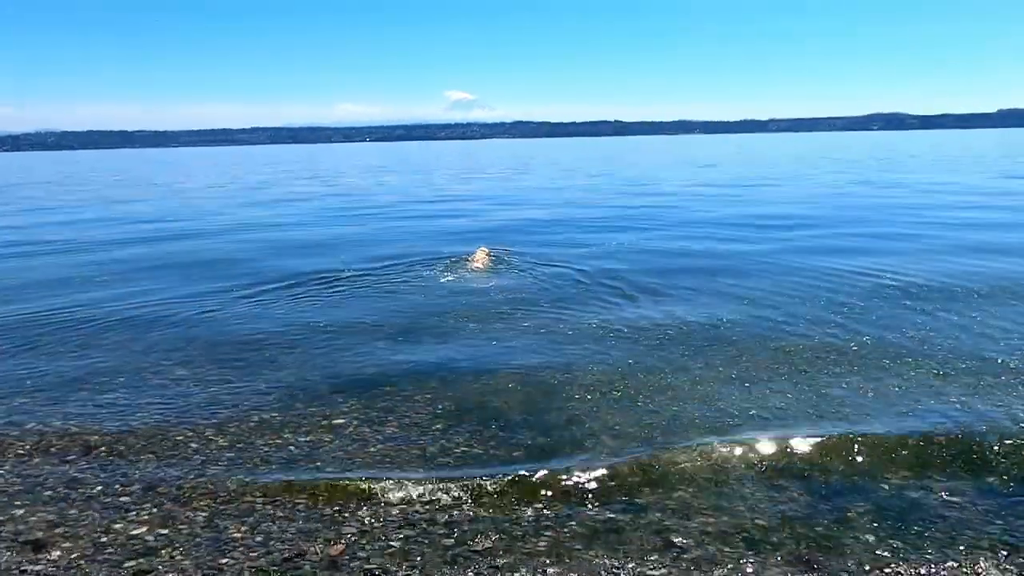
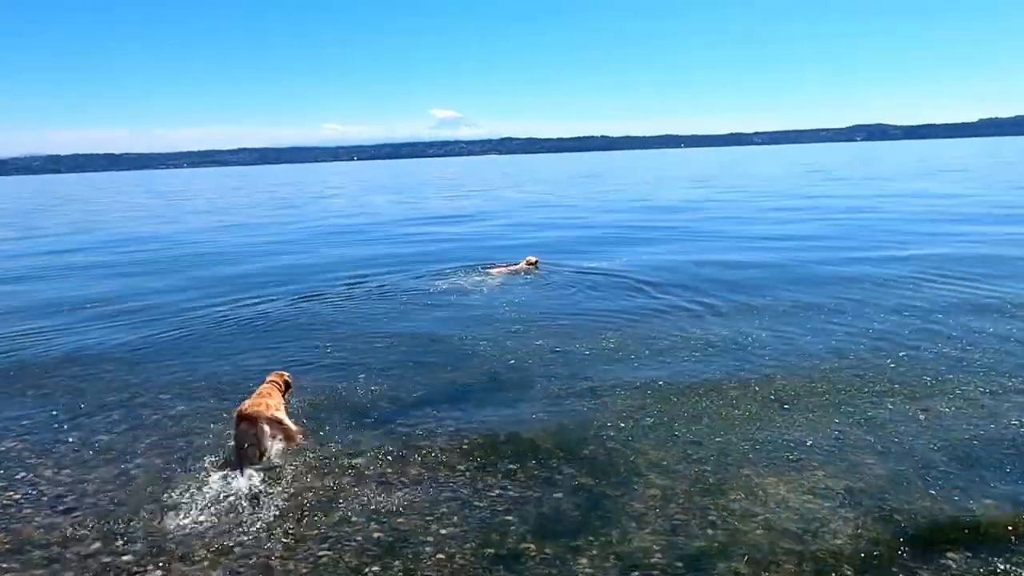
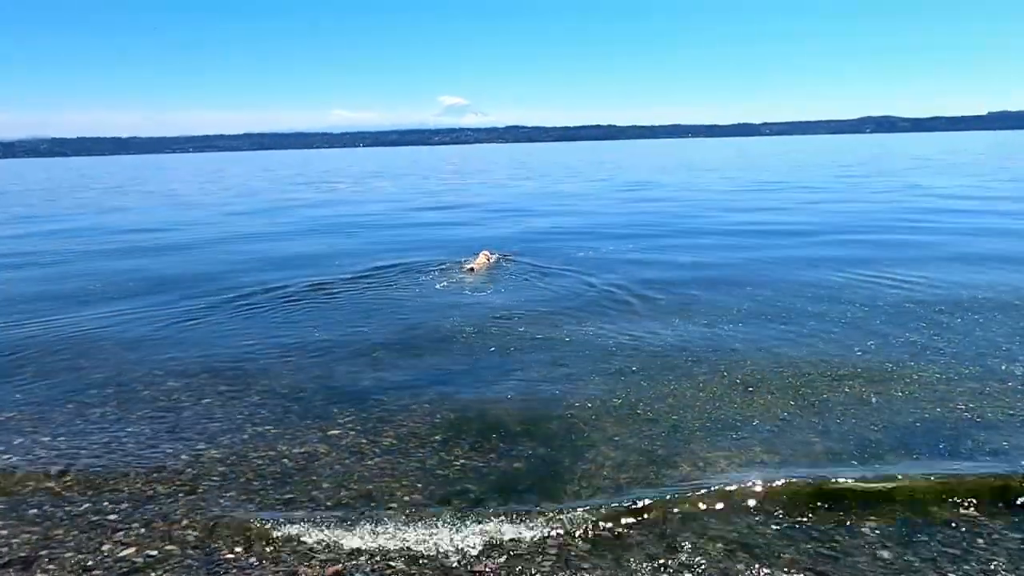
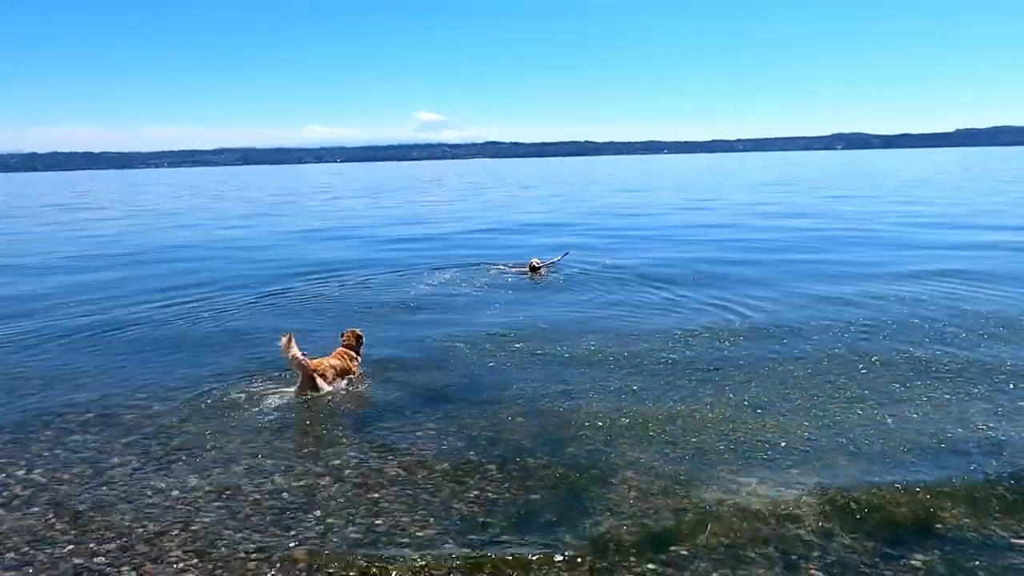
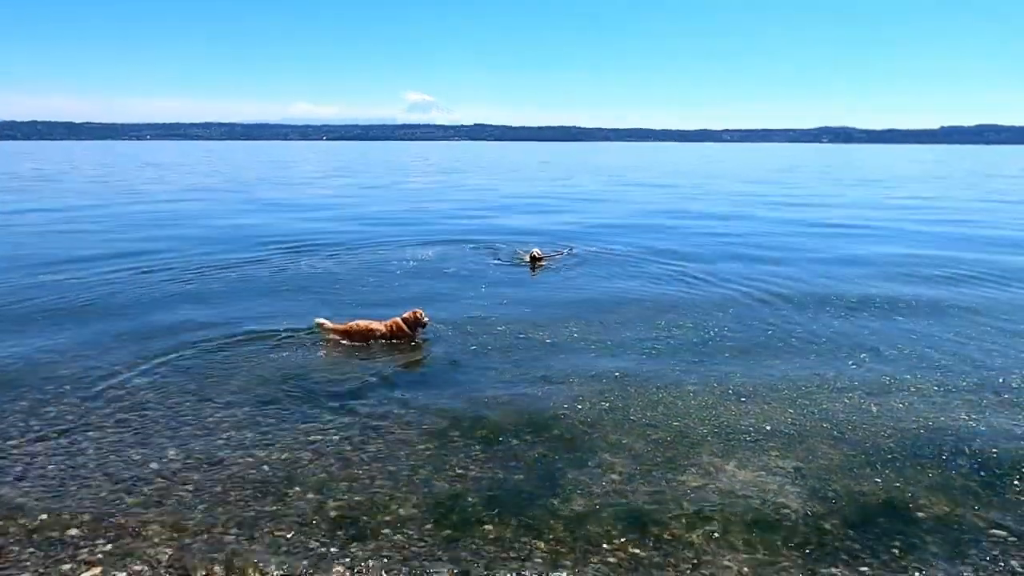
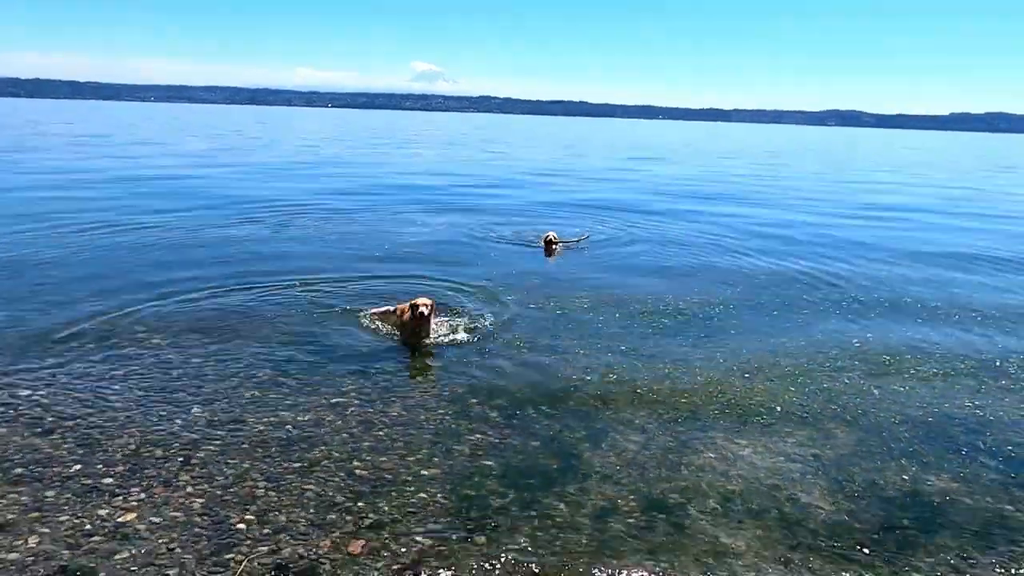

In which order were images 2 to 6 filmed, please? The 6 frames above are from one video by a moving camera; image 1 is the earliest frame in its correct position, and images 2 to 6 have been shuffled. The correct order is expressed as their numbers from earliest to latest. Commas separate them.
3, 2, 4, 5, 6
